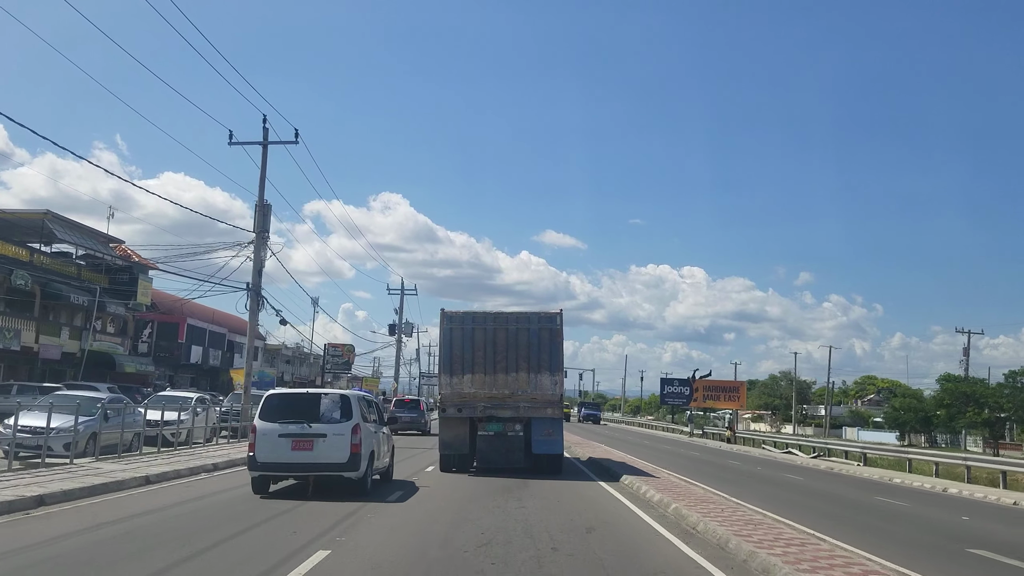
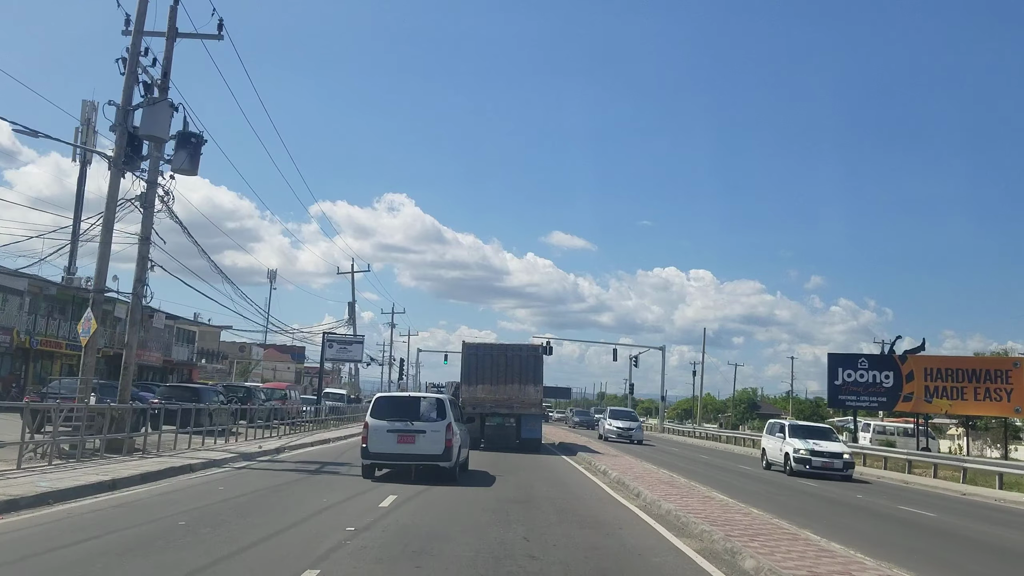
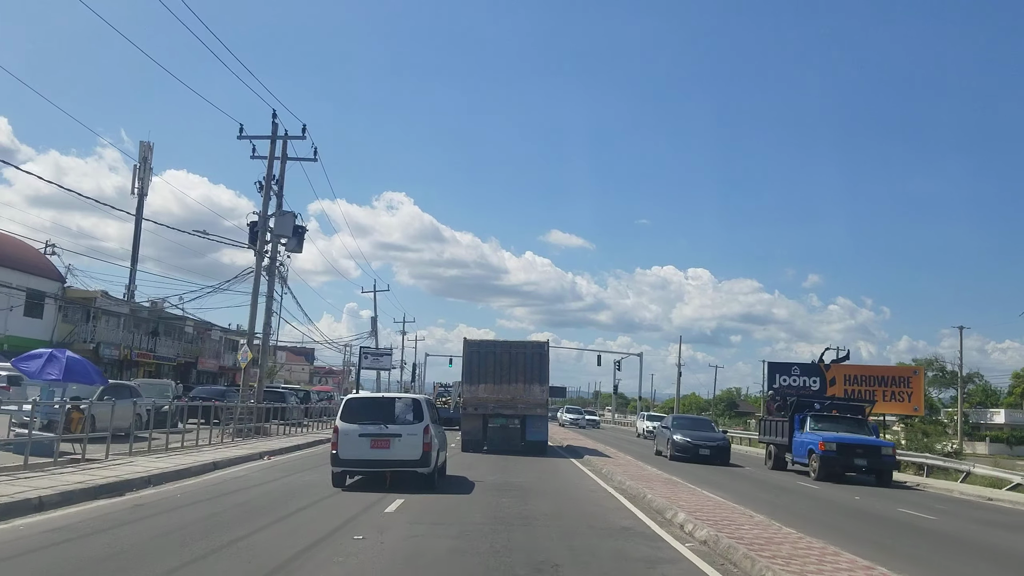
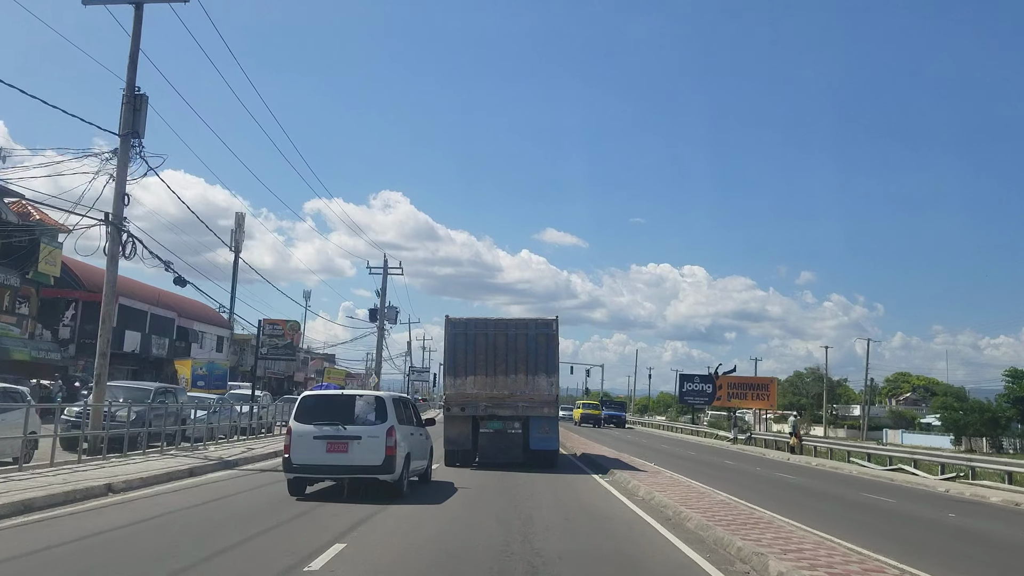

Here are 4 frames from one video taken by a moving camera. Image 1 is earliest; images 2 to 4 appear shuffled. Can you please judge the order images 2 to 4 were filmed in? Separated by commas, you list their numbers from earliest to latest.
4, 3, 2
